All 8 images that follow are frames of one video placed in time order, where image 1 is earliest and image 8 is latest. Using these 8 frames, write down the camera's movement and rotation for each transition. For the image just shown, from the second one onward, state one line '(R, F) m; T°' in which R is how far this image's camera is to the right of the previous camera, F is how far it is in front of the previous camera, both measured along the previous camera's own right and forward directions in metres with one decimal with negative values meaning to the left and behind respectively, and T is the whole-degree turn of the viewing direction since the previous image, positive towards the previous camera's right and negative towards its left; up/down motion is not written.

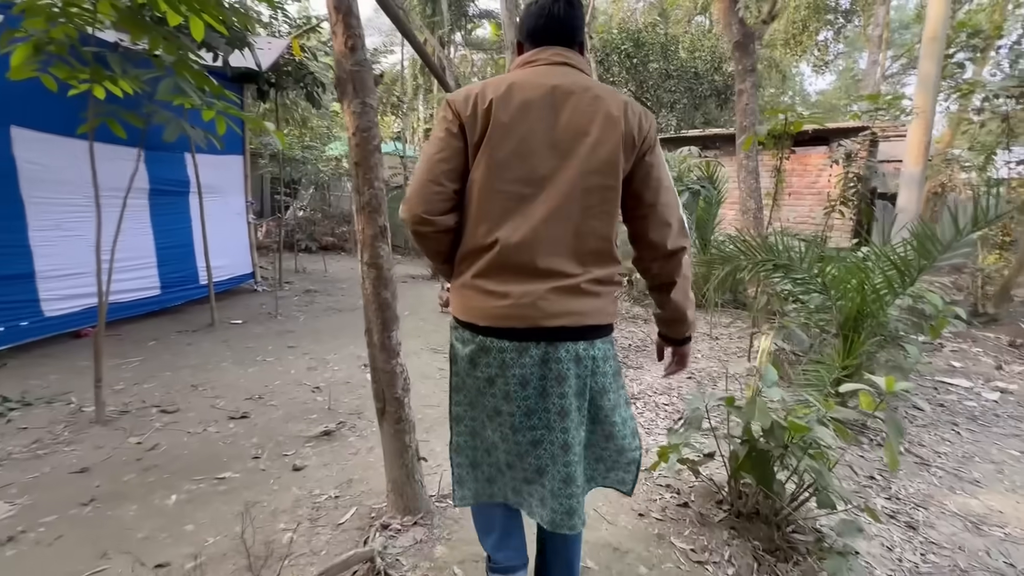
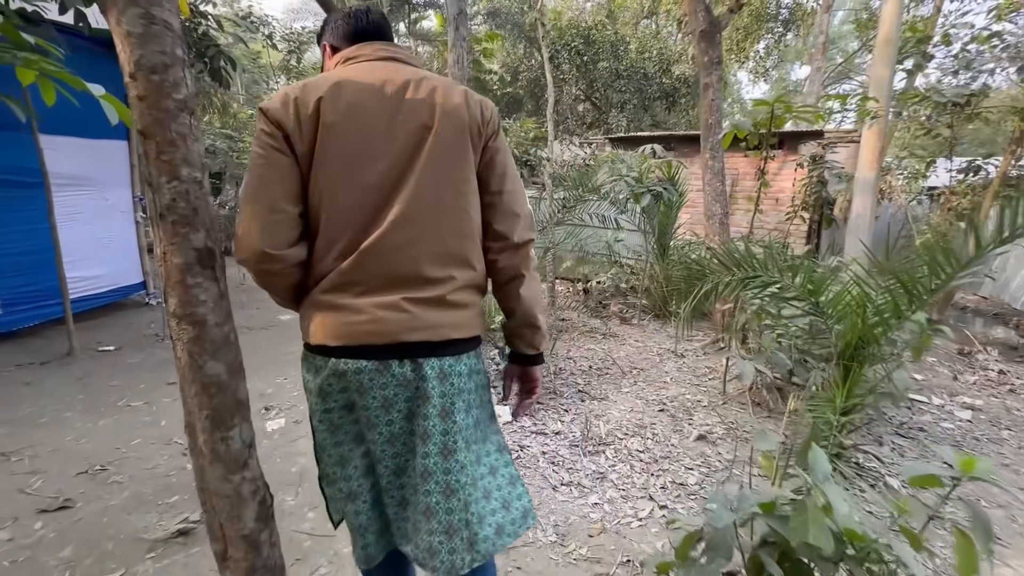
(0.0, +0.7) m; +6°
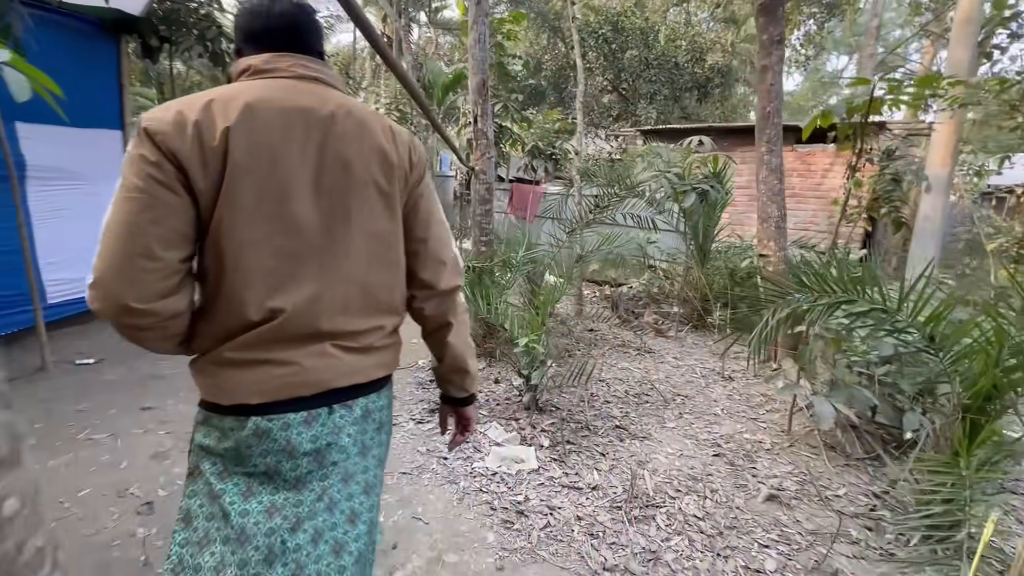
(-0.1, +0.5) m; -2°
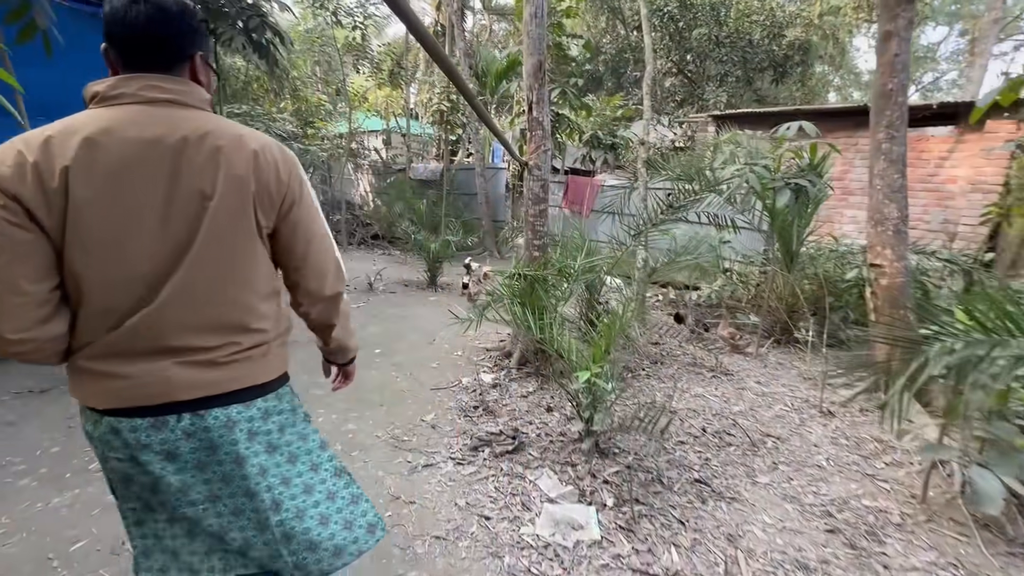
(0.0, +0.5) m; -6°
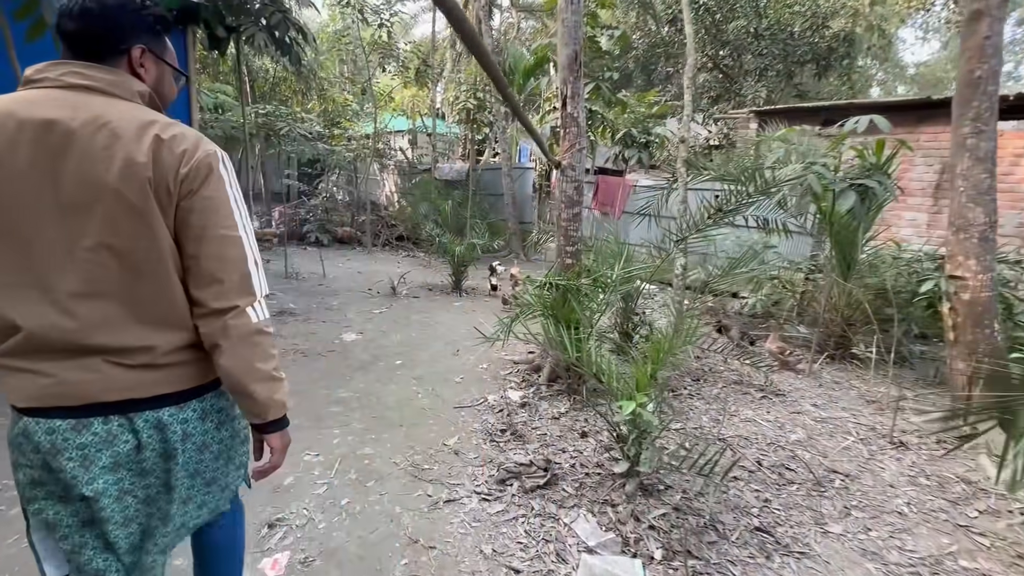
(0.0, +0.3) m; -3°
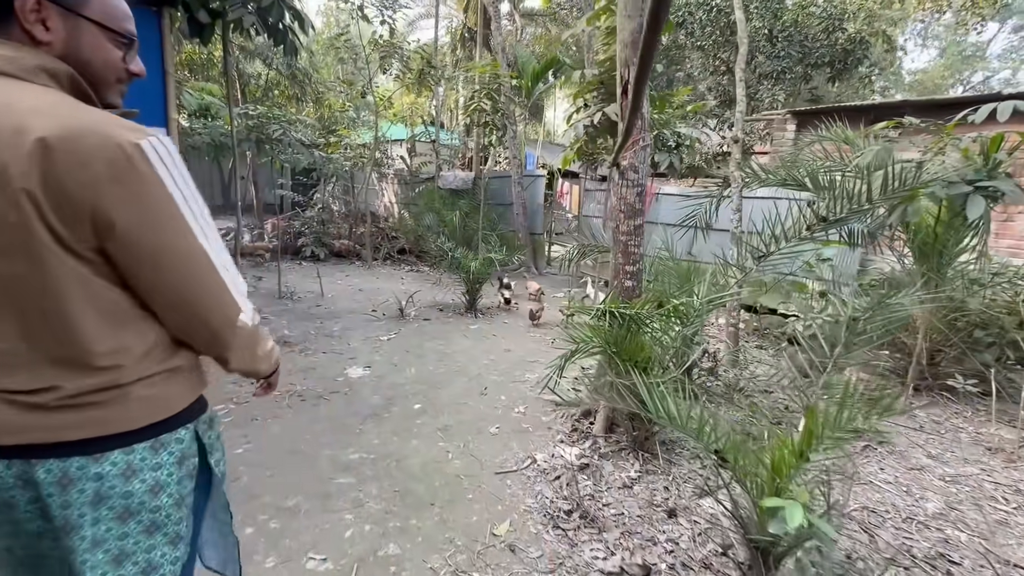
(-0.3, +0.7) m; +1°
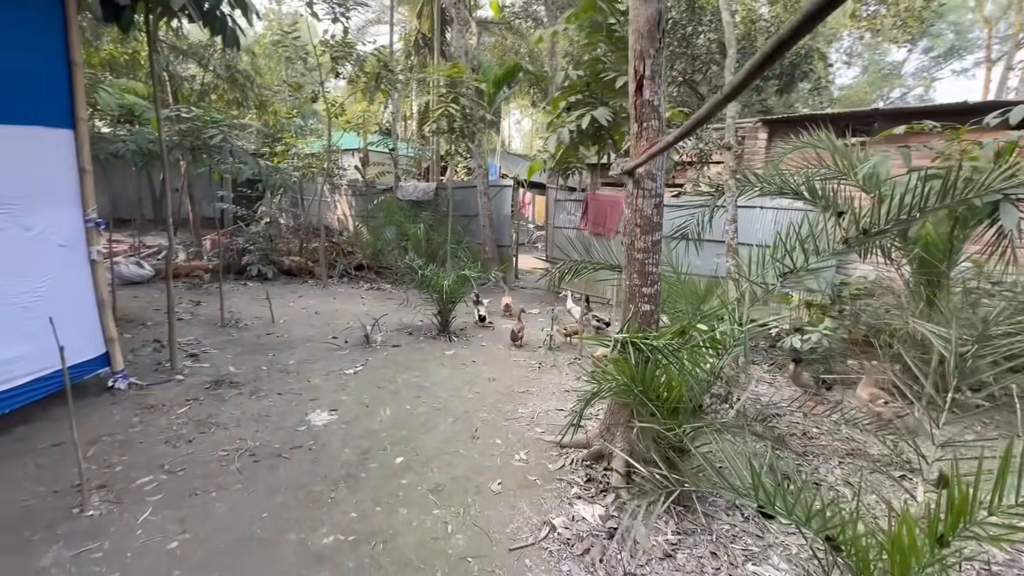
(-0.2, +0.5) m; +6°
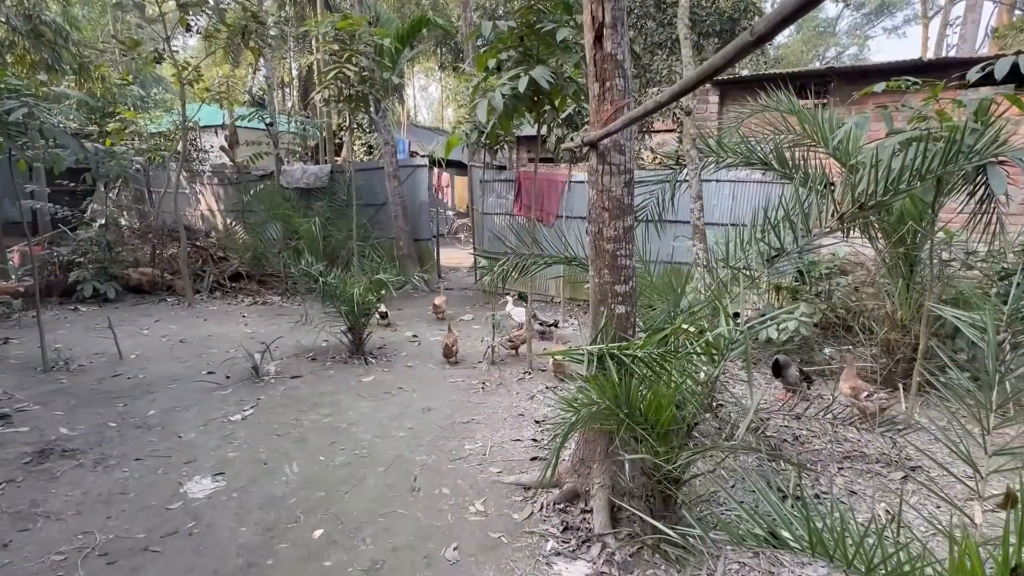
(-0.1, +0.6) m; +10°
